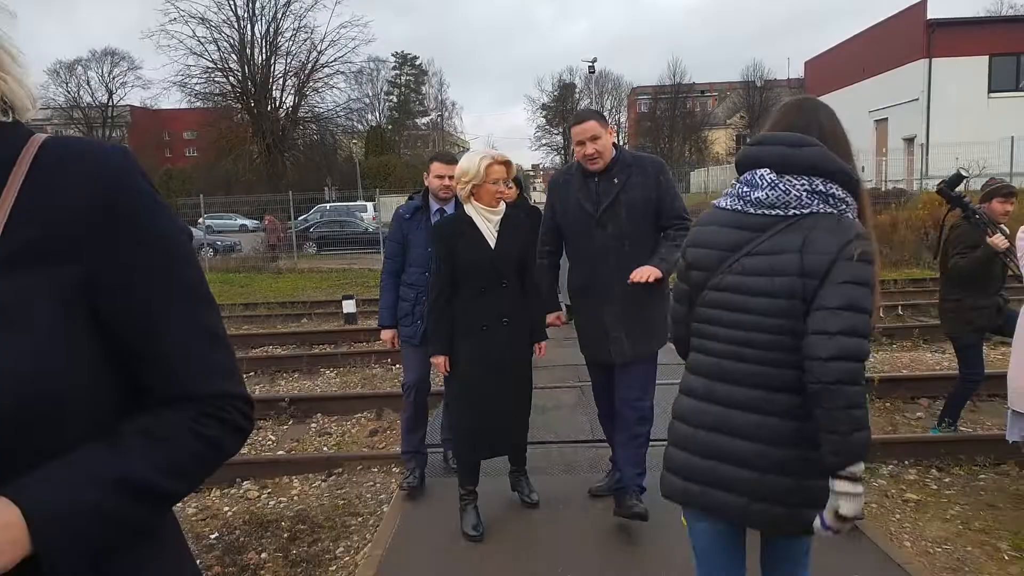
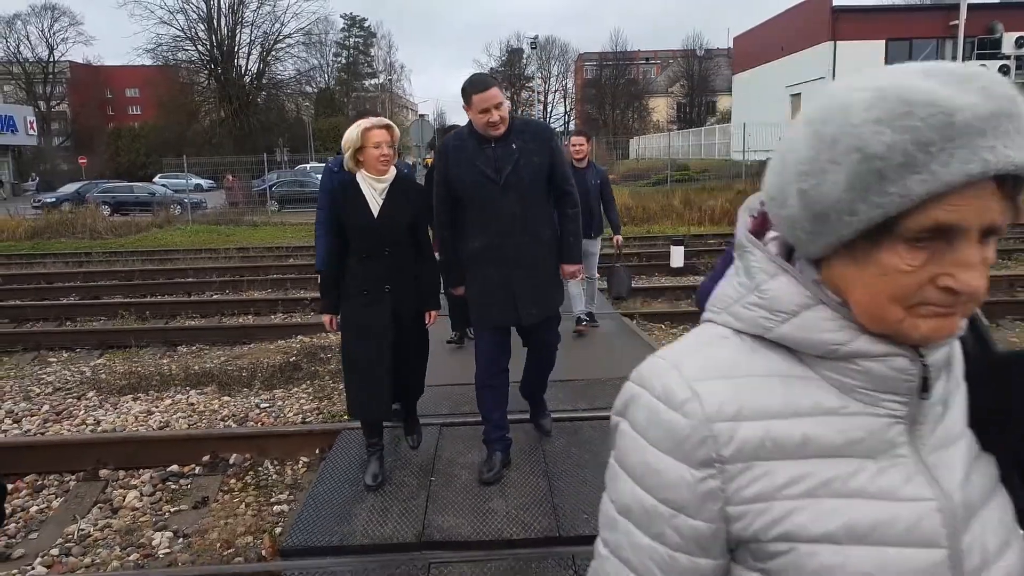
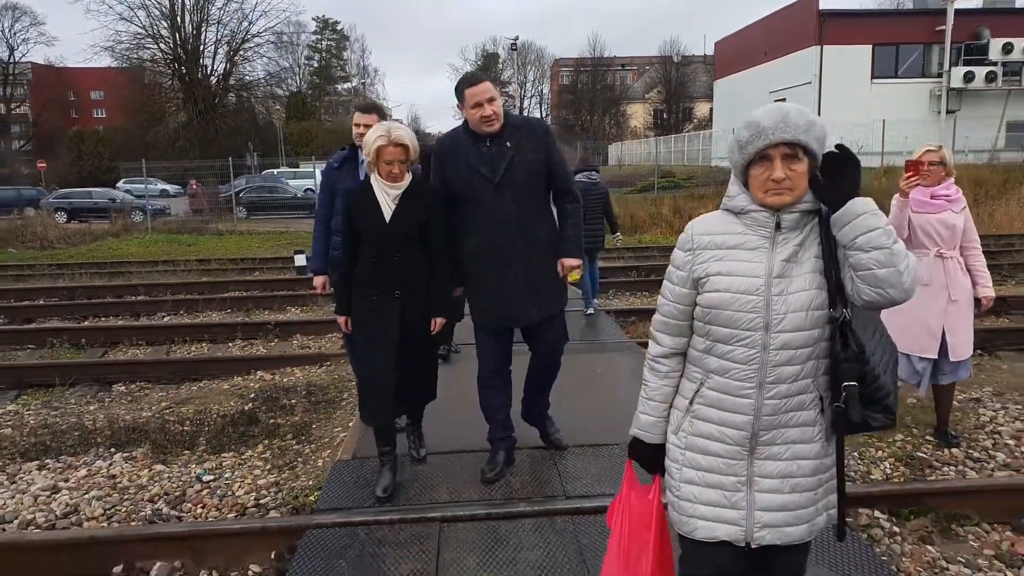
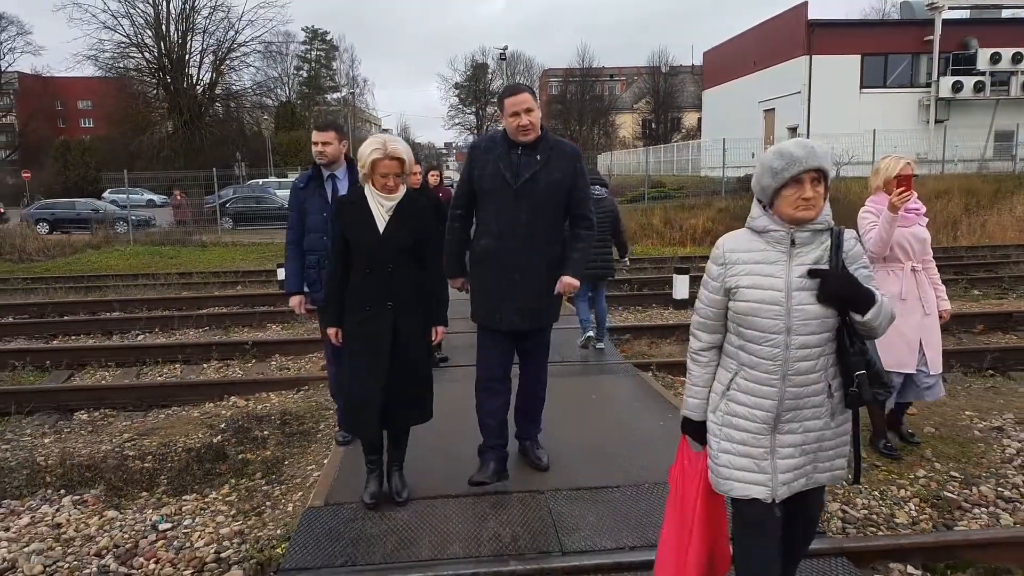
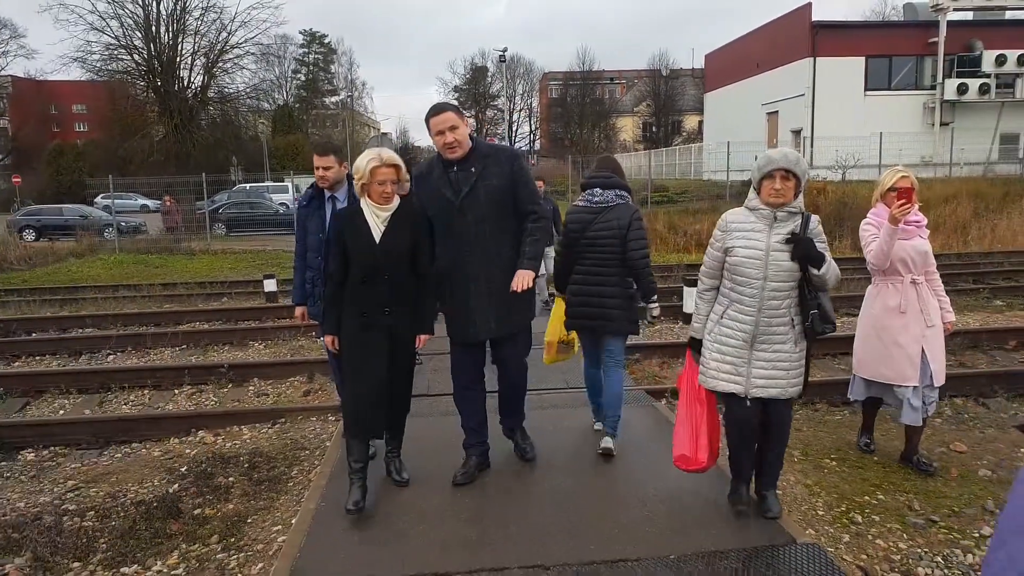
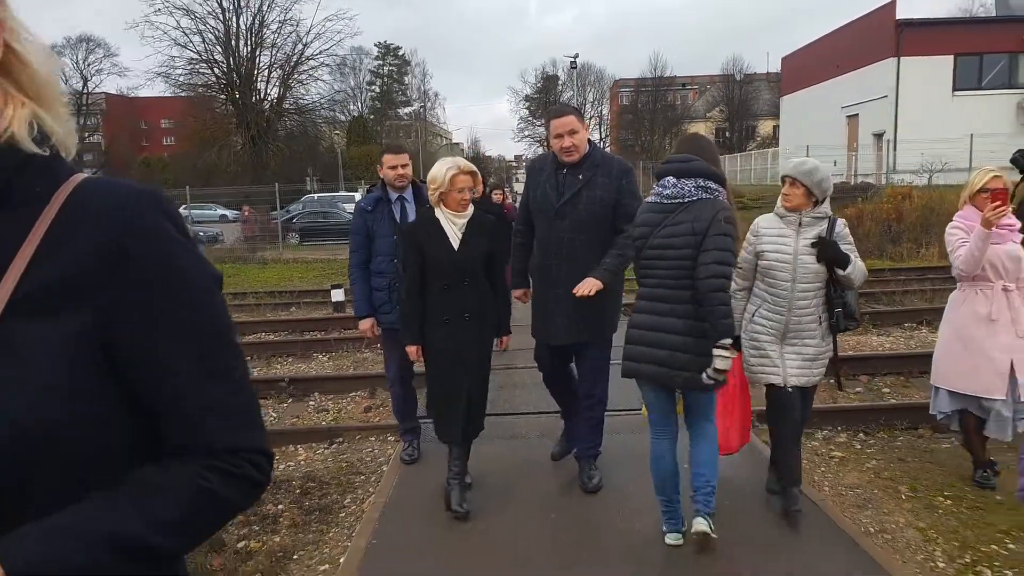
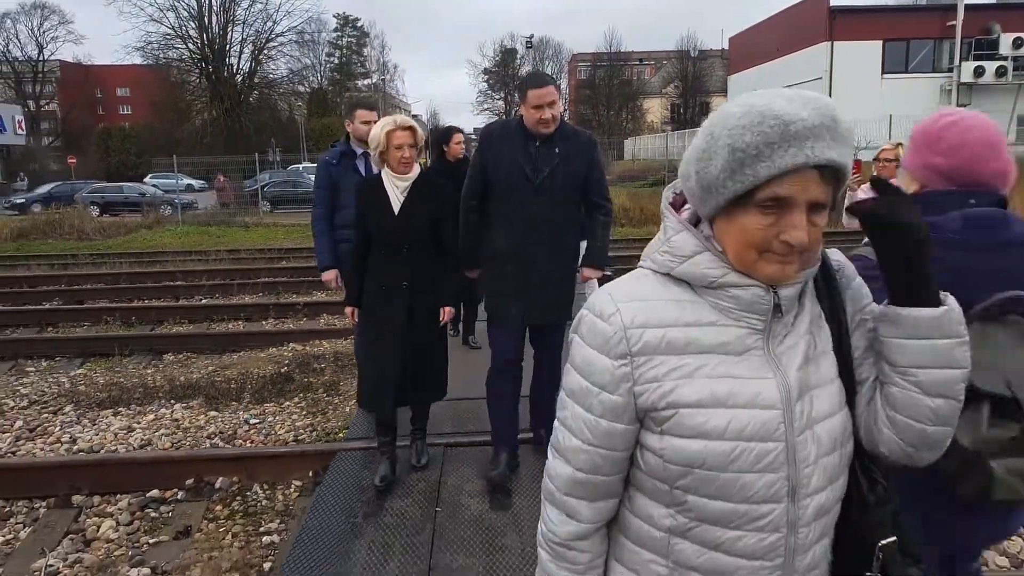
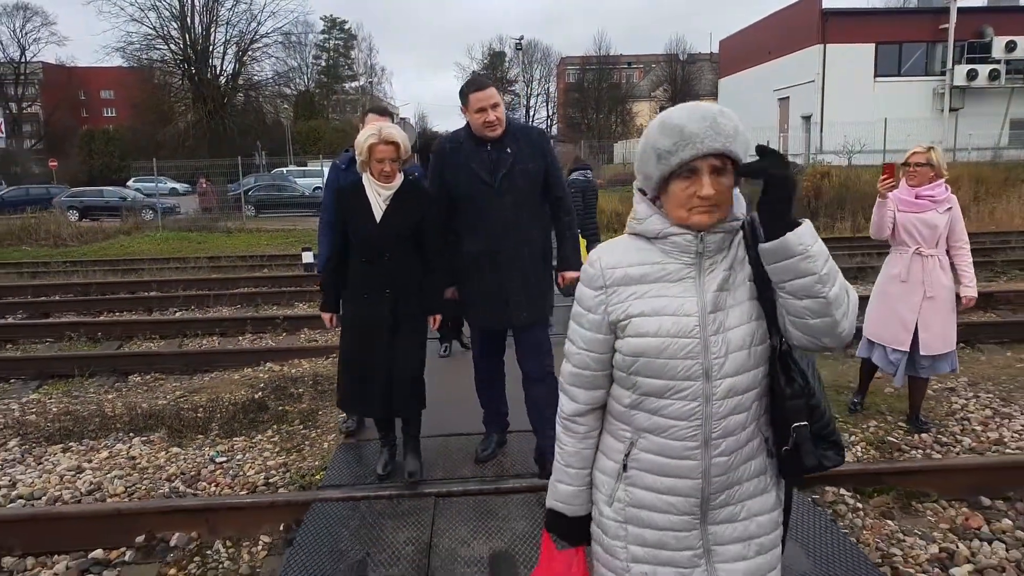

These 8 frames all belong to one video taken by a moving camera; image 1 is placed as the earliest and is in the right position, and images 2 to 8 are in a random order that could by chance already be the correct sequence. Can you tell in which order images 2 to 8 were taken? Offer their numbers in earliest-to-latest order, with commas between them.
6, 5, 4, 3, 8, 7, 2
